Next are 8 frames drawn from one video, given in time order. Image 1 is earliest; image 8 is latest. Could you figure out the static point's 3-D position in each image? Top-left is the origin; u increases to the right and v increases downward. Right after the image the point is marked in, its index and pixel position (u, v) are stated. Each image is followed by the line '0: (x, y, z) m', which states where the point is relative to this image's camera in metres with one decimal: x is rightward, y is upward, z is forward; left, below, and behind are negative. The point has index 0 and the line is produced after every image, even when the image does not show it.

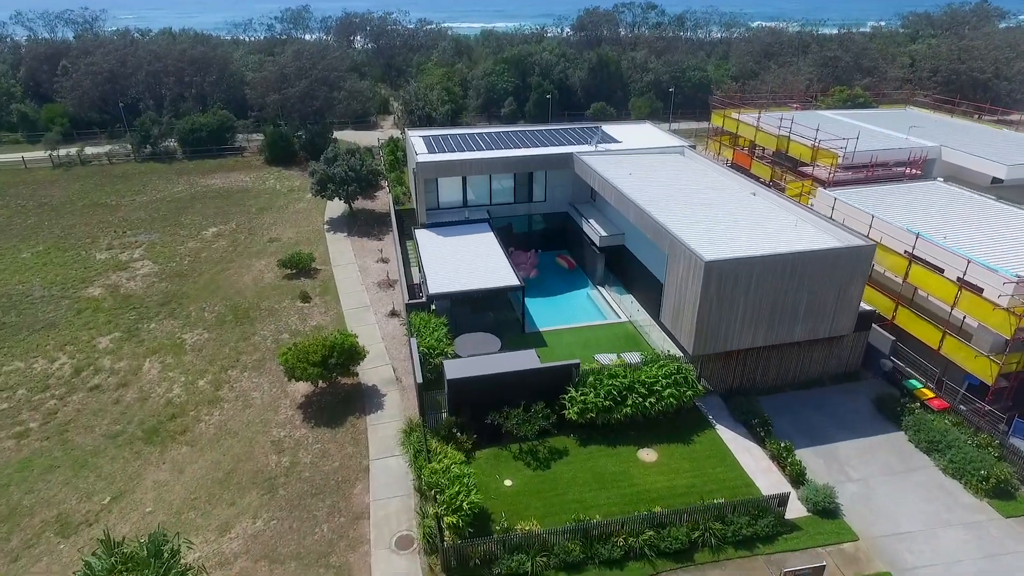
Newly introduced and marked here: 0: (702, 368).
0: (+6.1, -2.6, +19.5) m
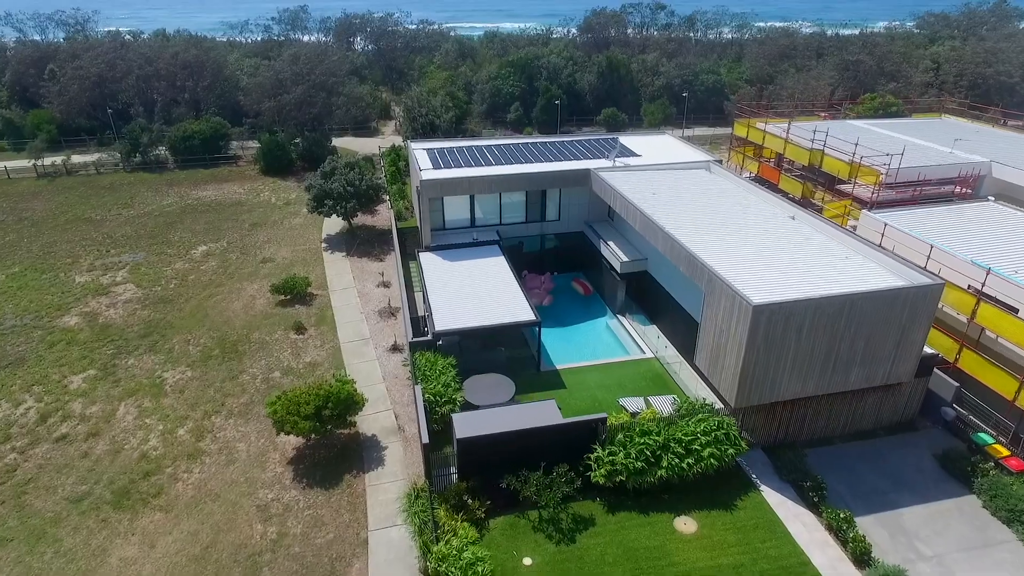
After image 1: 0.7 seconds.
0: (+6.6, -3.7, +17.3) m
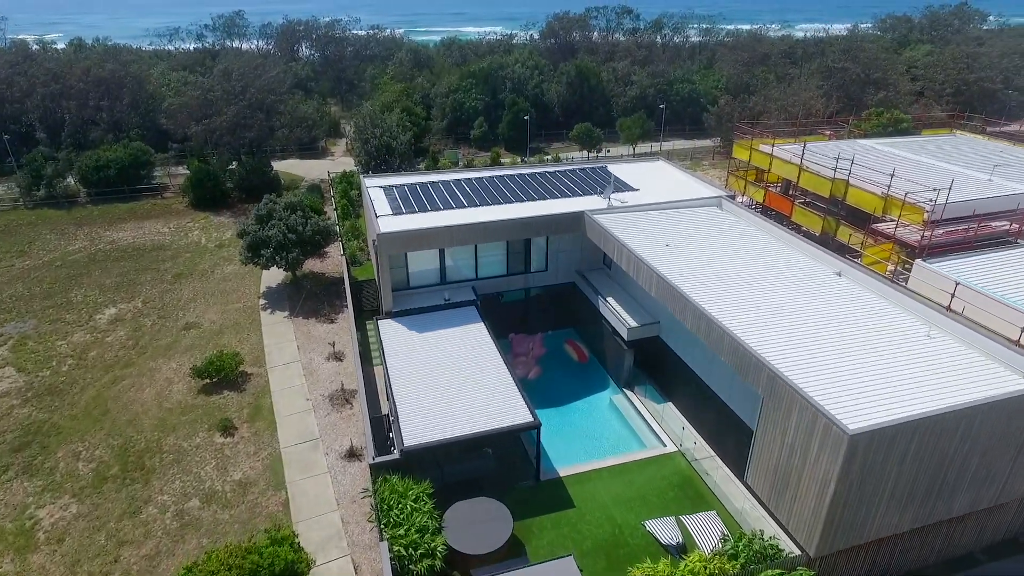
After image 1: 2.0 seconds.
0: (+6.6, -5.9, +13.1) m
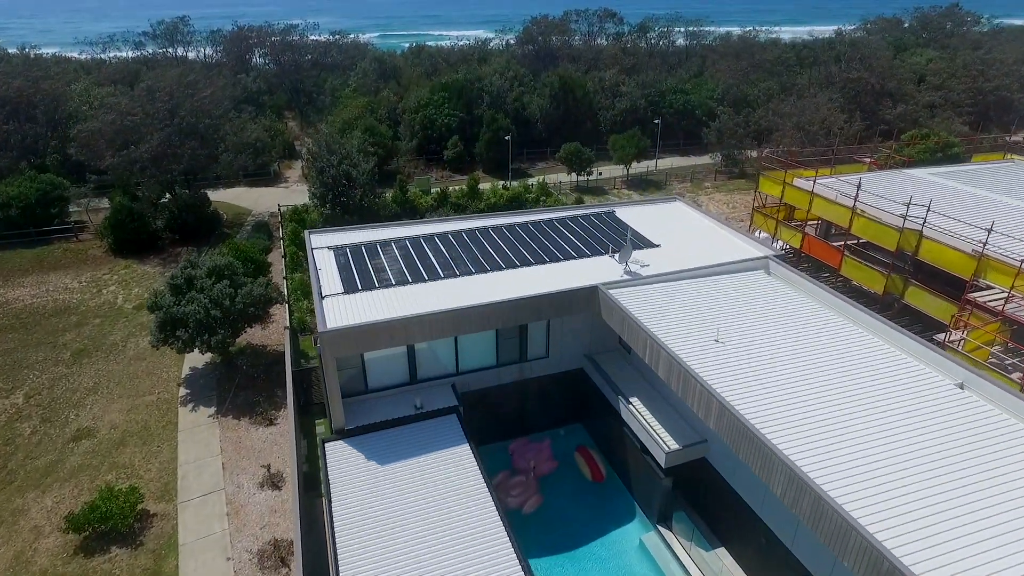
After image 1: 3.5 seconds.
0: (+6.9, -8.5, +8.0) m
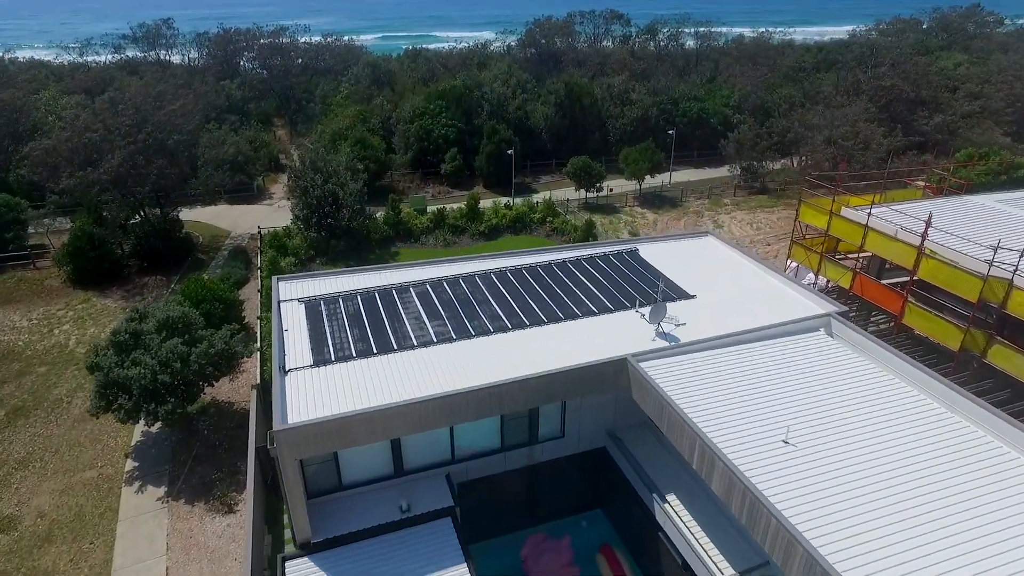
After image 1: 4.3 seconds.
0: (+7.1, -10.0, +4.8) m
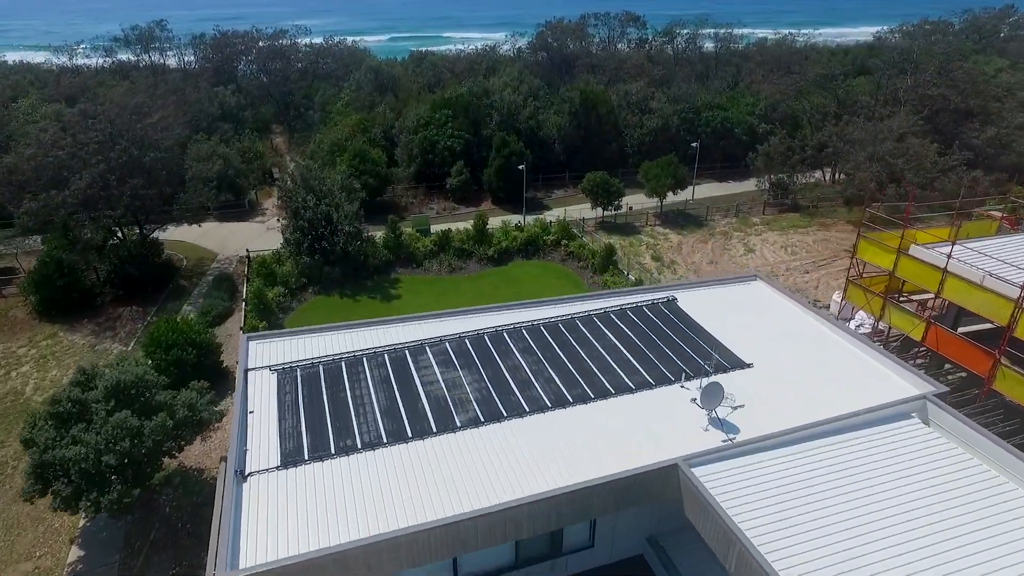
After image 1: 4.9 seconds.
0: (+7.3, -11.5, +1.8) m
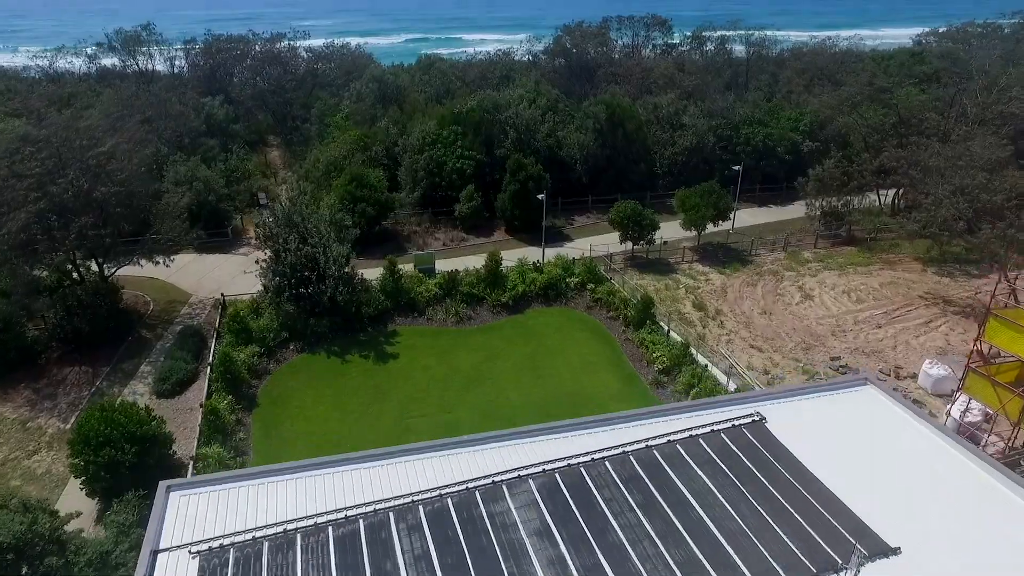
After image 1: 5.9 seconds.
0: (+7.5, -13.8, -2.6) m
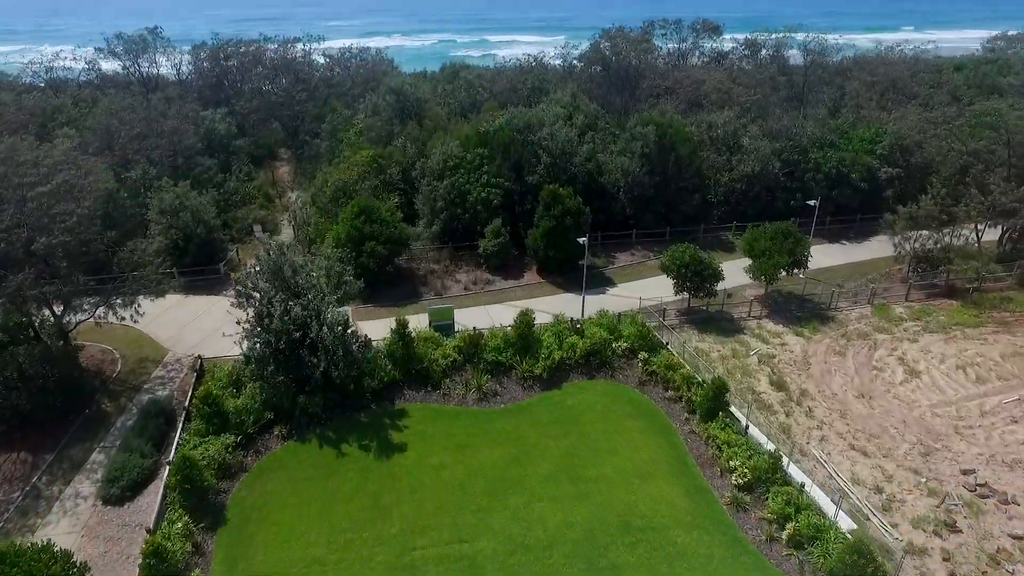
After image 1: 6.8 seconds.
0: (+7.4, -16.2, -7.5) m
